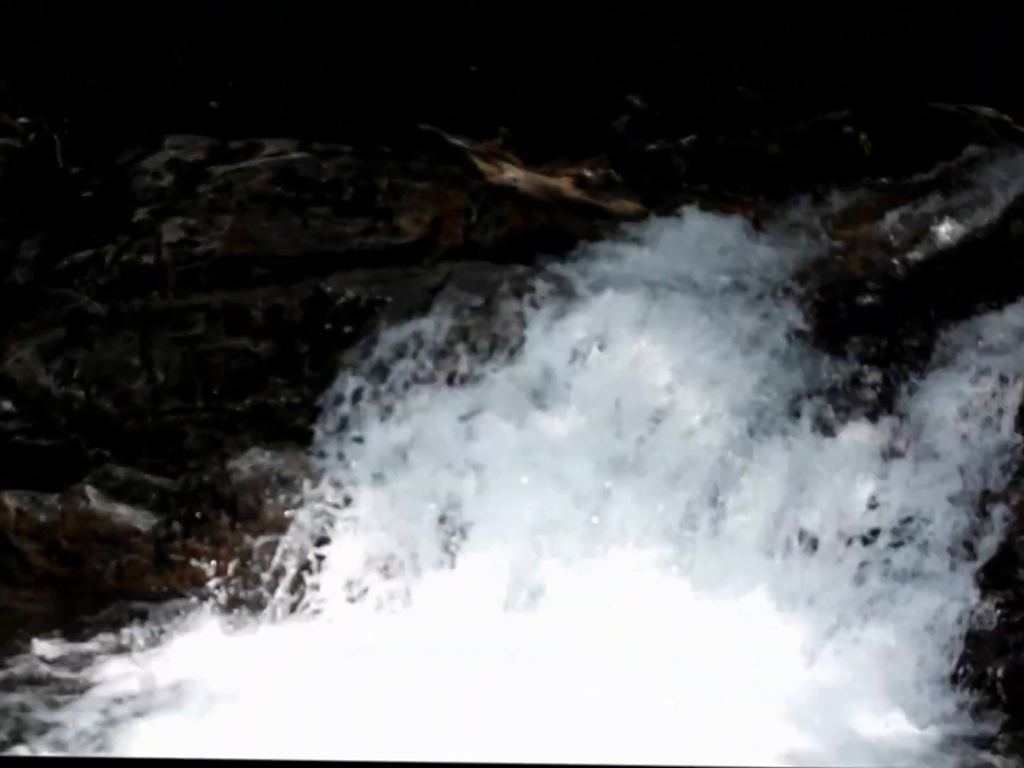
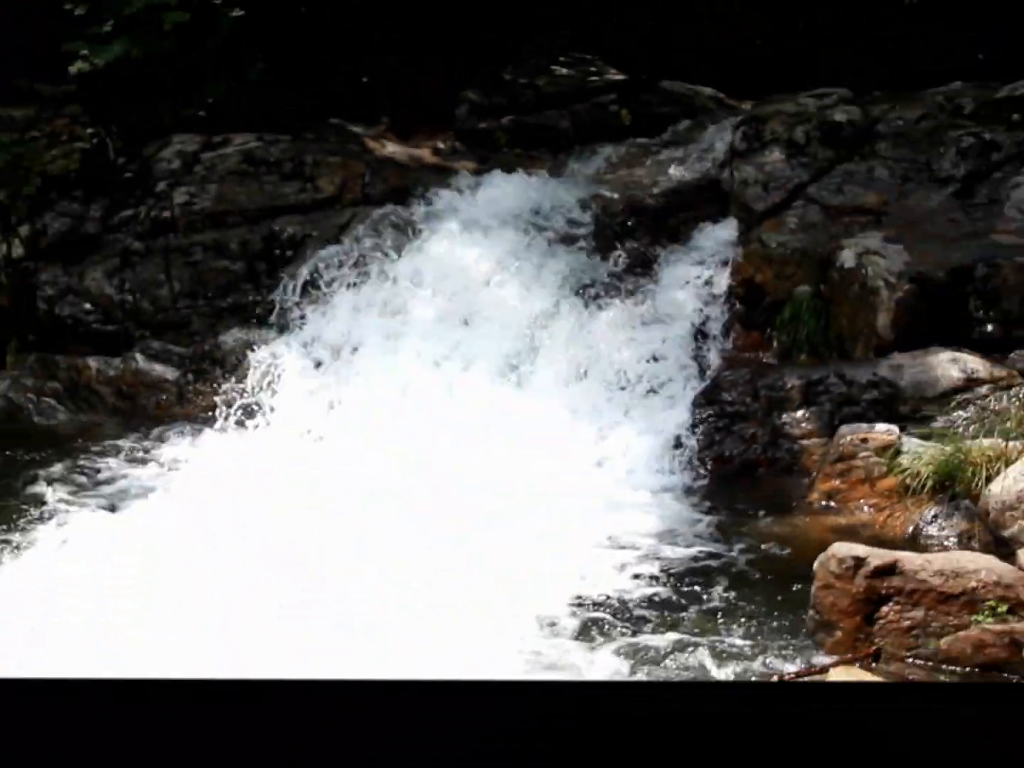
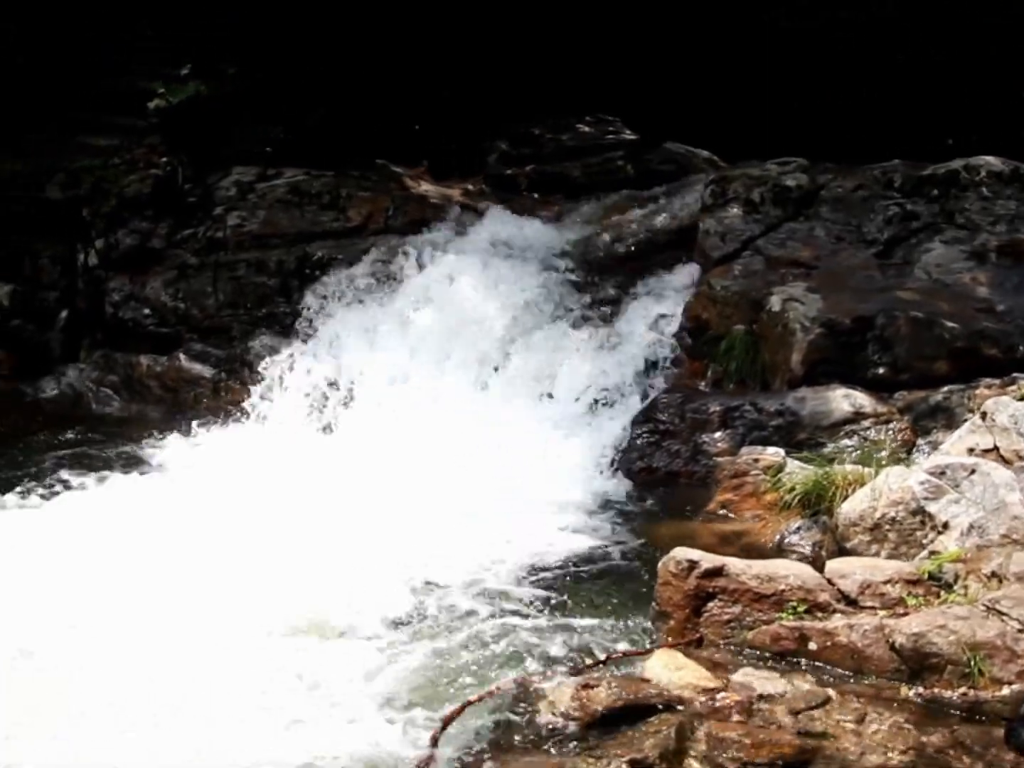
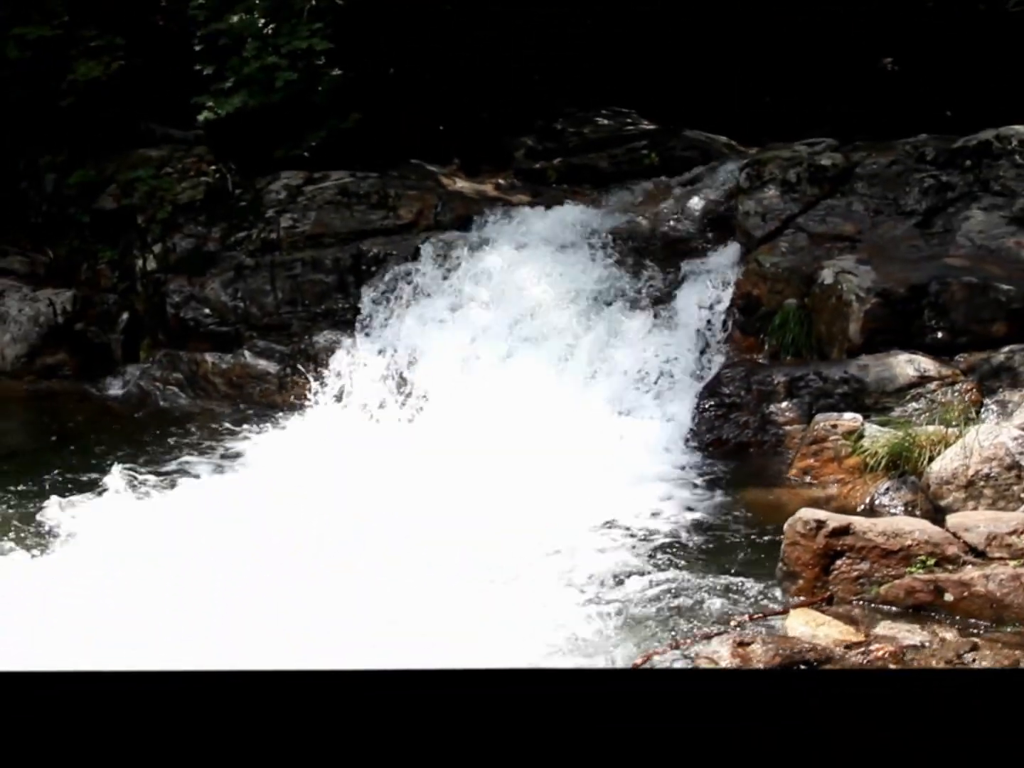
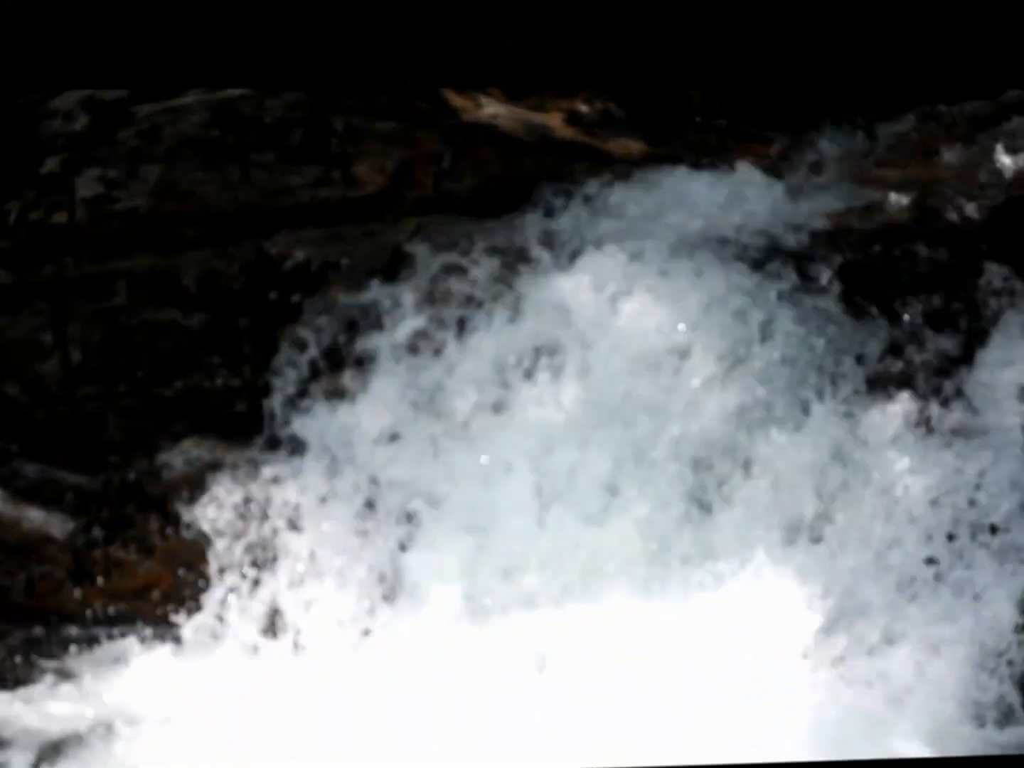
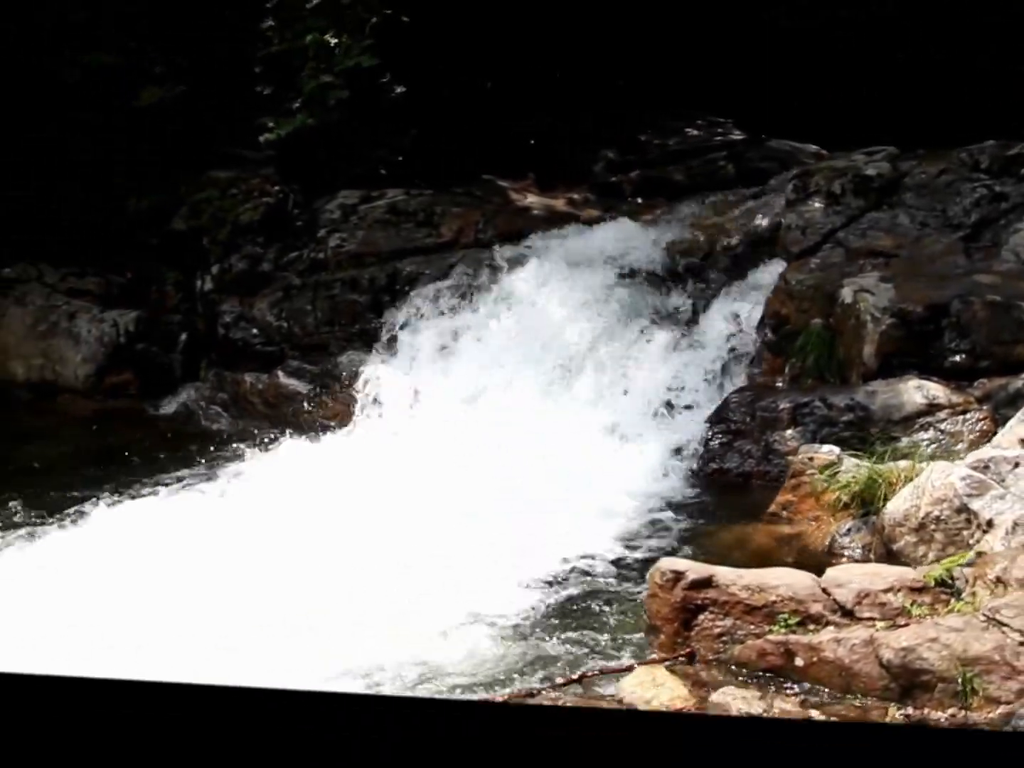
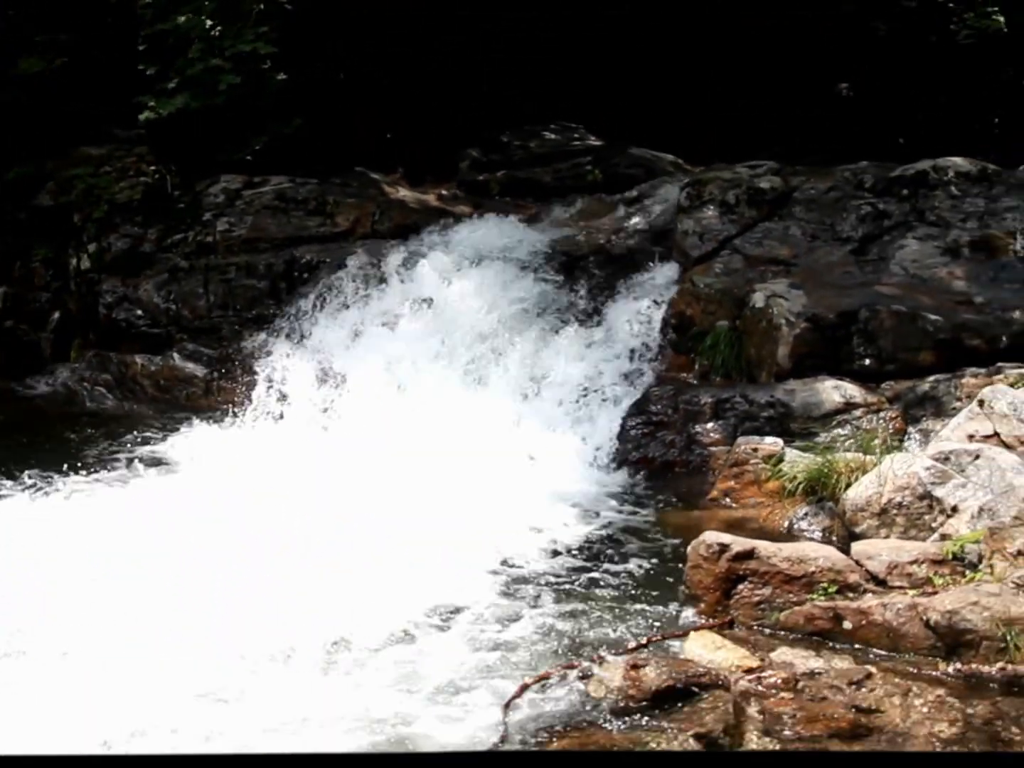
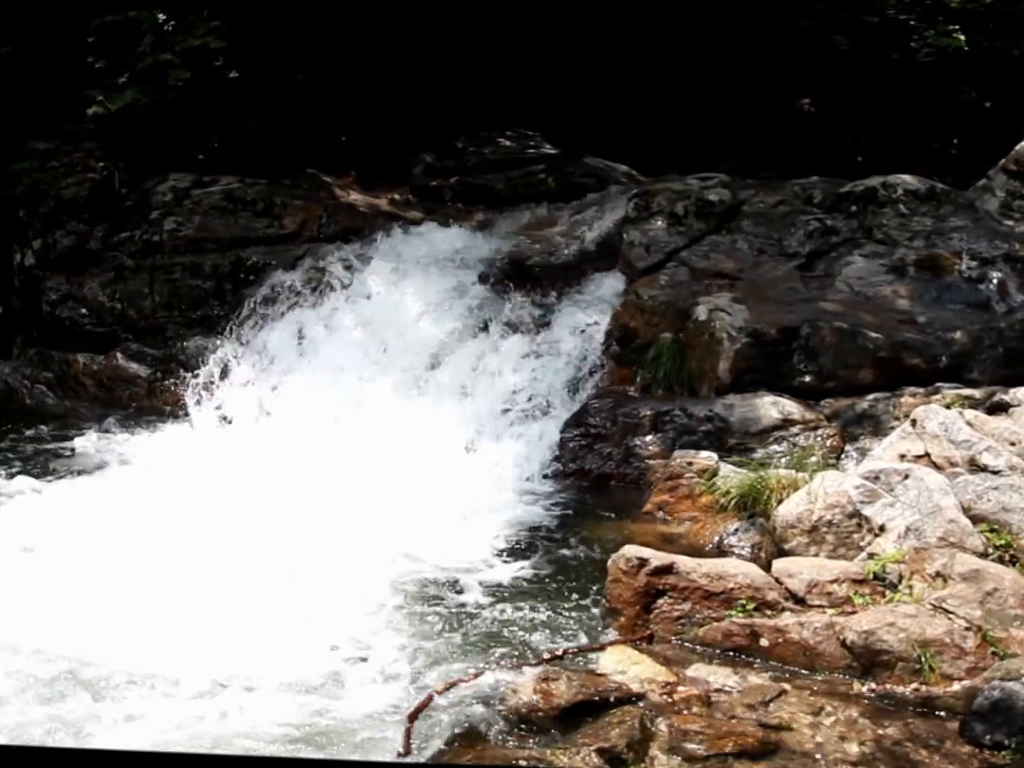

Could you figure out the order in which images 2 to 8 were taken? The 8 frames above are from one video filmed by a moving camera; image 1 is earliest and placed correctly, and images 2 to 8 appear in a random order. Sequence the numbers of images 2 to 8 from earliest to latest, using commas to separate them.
5, 2, 4, 7, 8, 3, 6
